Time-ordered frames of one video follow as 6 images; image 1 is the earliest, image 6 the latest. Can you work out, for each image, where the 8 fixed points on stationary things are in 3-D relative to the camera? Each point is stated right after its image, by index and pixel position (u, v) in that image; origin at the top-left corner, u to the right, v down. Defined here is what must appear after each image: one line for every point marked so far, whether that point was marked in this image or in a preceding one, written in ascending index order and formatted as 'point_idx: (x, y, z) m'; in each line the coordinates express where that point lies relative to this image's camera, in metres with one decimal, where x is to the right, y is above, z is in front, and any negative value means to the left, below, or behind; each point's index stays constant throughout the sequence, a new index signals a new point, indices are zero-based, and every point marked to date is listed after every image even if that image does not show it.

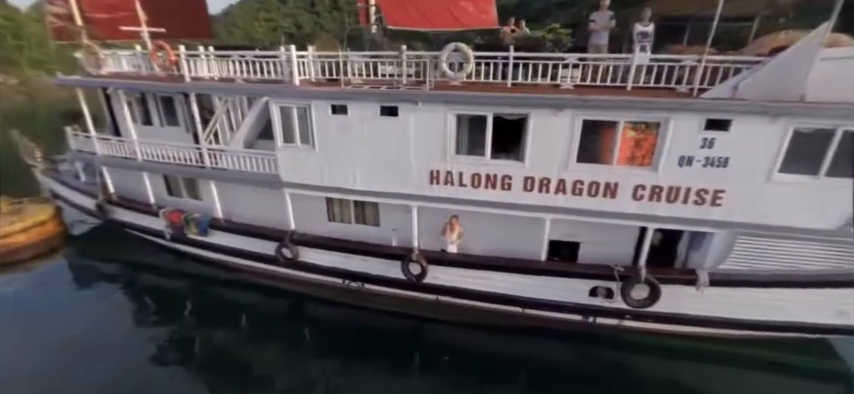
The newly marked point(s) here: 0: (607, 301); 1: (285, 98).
0: (+3.8, -2.2, +7.5) m
1: (-2.9, +2.1, +7.5) m
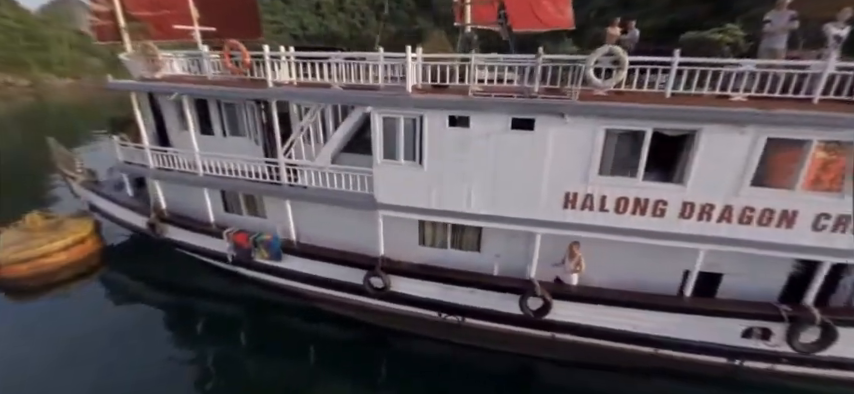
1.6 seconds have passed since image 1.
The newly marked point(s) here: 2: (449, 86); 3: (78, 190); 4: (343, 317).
0: (+6.1, -2.7, +6.5) m
1: (-0.6, +1.6, +6.5) m
2: (+0.4, +2.1, +6.8) m
3: (-10.5, +0.2, +11.2) m
4: (-2.0, -2.9, +8.7) m
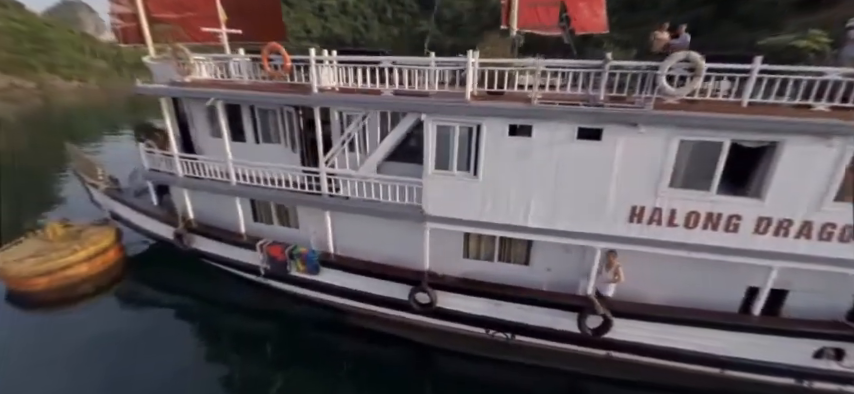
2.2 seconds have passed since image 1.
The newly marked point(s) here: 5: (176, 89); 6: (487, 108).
0: (+7.1, -2.9, +6.2) m
1: (+0.4, +1.4, +6.2) m
2: (+1.4, +1.9, +6.5) m
3: (-9.5, -0.1, +10.8) m
4: (-1.0, -3.1, +8.4) m
5: (-5.5, +2.4, +8.0) m
6: (+1.0, +1.4, +5.9) m
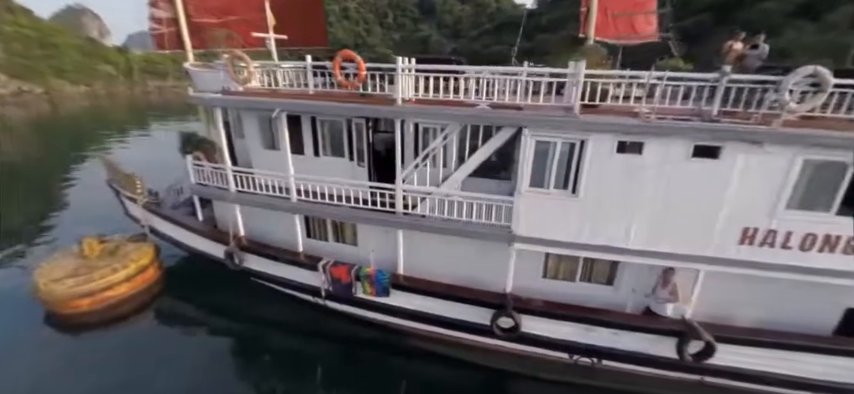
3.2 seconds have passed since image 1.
0: (+8.7, -3.2, +6.0) m
1: (+2.0, +1.1, +5.8) m
2: (+3.0, +1.5, +6.1) m
3: (-8.0, -0.4, +10.1) m
4: (+0.5, -3.5, +7.9) m
5: (-4.0, +2.0, +7.4) m
6: (+2.6, +1.1, +5.5) m
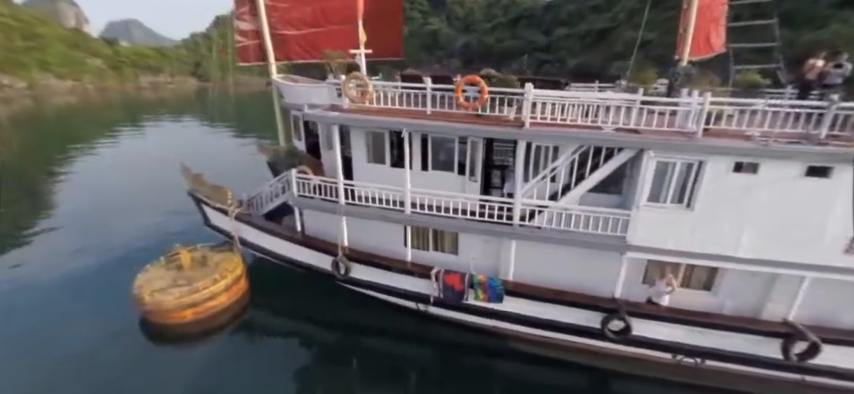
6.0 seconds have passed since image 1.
0: (+11.1, -3.4, +6.6) m
1: (+4.4, +0.8, +6.3) m
2: (+5.4, +1.3, +6.6) m
3: (-5.7, -0.7, +10.5) m
4: (+2.9, -3.8, +8.4) m
5: (-1.6, +1.7, +7.8) m
6: (+5.0, +0.9, +6.1) m
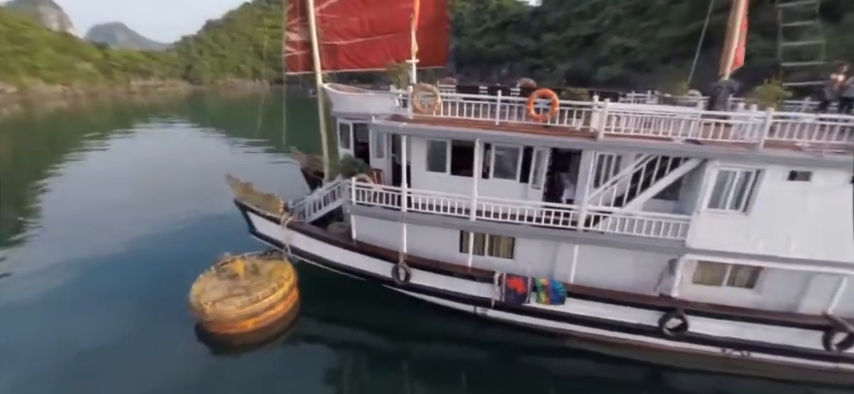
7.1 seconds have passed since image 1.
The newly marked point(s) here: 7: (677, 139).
0: (+12.6, -3.5, +7.5) m
1: (+5.9, +0.7, +6.9) m
2: (+6.9, +1.2, +7.2) m
3: (-4.3, -1.0, +10.5) m
4: (+4.4, -3.9, +8.9) m
5: (-0.2, +1.6, +8.1) m
6: (+6.6, +0.7, +6.6) m
7: (+4.8, +1.2, +7.3) m
